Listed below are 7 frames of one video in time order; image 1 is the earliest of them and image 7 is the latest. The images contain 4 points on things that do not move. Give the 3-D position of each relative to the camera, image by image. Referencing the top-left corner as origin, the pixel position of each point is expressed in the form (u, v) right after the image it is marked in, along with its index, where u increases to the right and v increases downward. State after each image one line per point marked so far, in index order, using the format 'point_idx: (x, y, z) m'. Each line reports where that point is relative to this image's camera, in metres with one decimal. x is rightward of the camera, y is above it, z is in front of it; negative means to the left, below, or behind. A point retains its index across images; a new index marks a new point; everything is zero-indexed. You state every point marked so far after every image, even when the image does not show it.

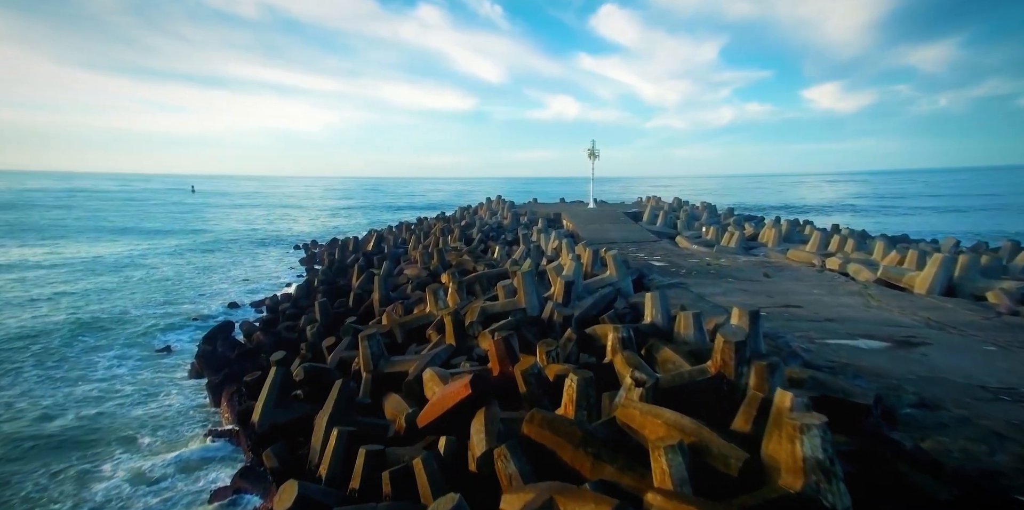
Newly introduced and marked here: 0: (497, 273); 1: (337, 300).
0: (-0.2, -0.3, +7.2) m
1: (-3.0, -0.8, +8.7) m
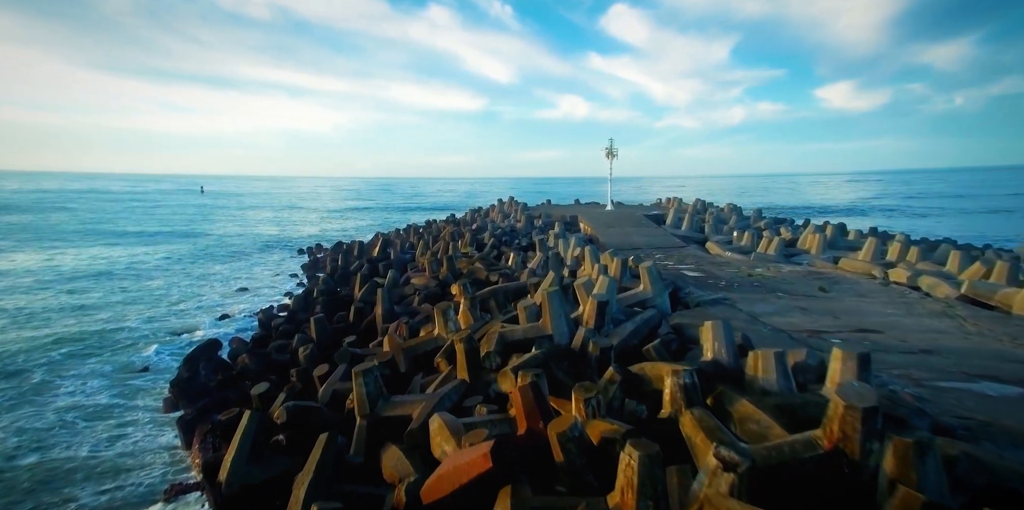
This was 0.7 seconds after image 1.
0: (0.0, -0.4, +6.4) m
1: (-2.7, -0.9, +7.9) m
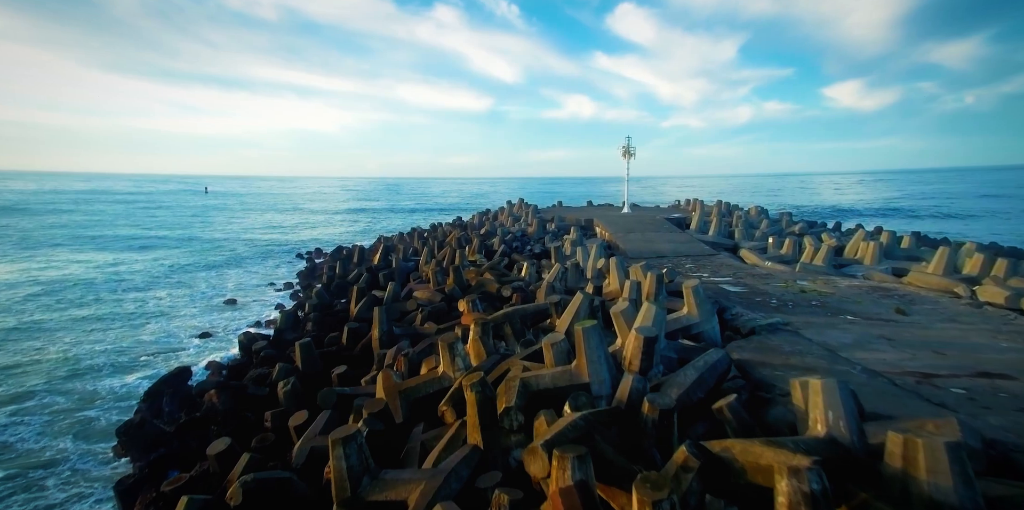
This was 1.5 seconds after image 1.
0: (+0.2, -0.6, +5.4) m
1: (-2.5, -1.1, +6.9) m
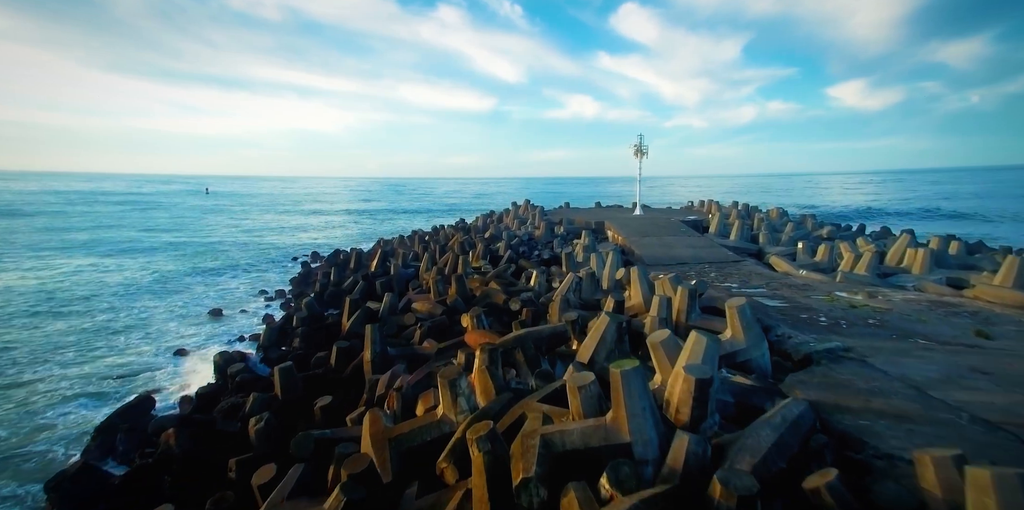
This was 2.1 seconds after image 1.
0: (+0.3, -0.7, +4.6) m
1: (-2.4, -1.2, +6.2) m
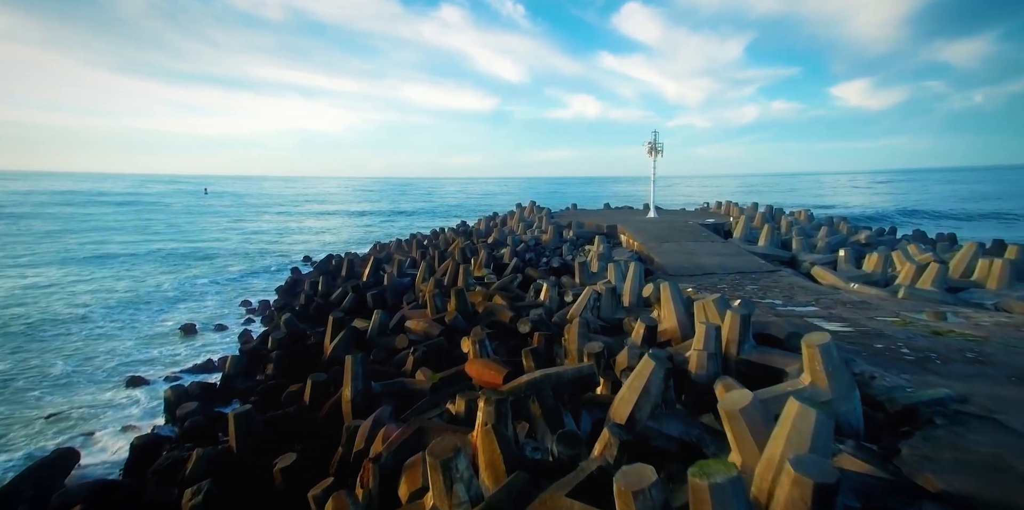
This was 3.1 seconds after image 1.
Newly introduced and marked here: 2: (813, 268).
0: (+0.4, -0.9, +3.6) m
1: (-2.3, -1.4, +5.2) m
2: (+4.8, -0.2, +8.1) m
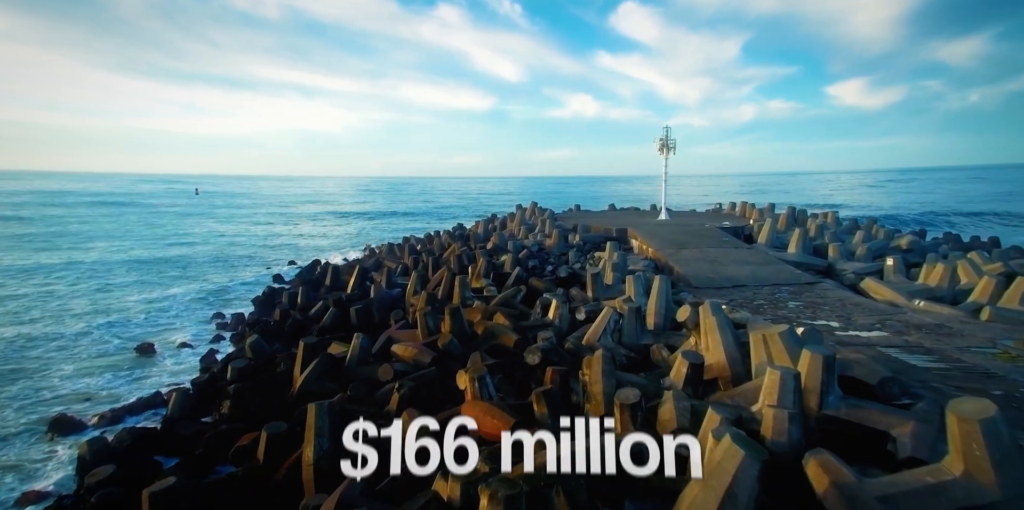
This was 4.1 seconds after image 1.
0: (+0.5, -1.0, +2.6) m
1: (-2.3, -1.5, +4.1) m
2: (+4.9, -0.3, +7.0) m
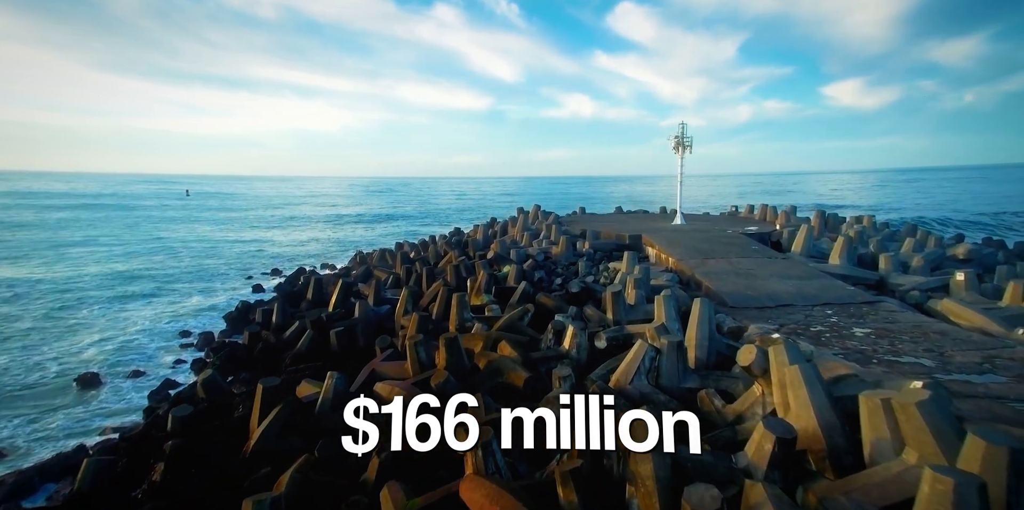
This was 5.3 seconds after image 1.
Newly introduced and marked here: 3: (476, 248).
0: (+0.6, -1.2, +1.5) m
1: (-2.2, -1.7, +3.0) m
2: (+4.9, -0.5, +6.0) m
3: (-0.8, +0.2, +10.7) m
